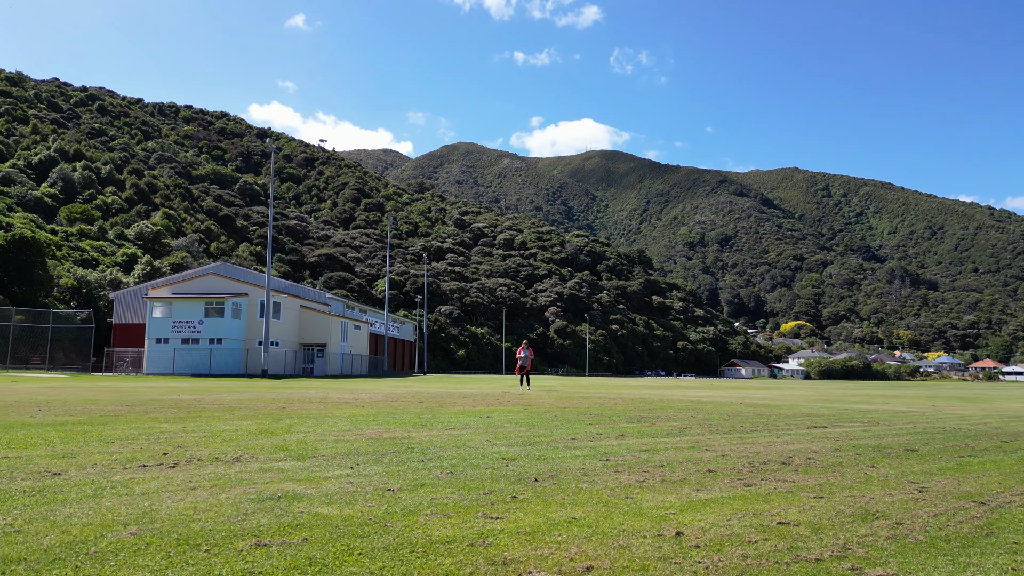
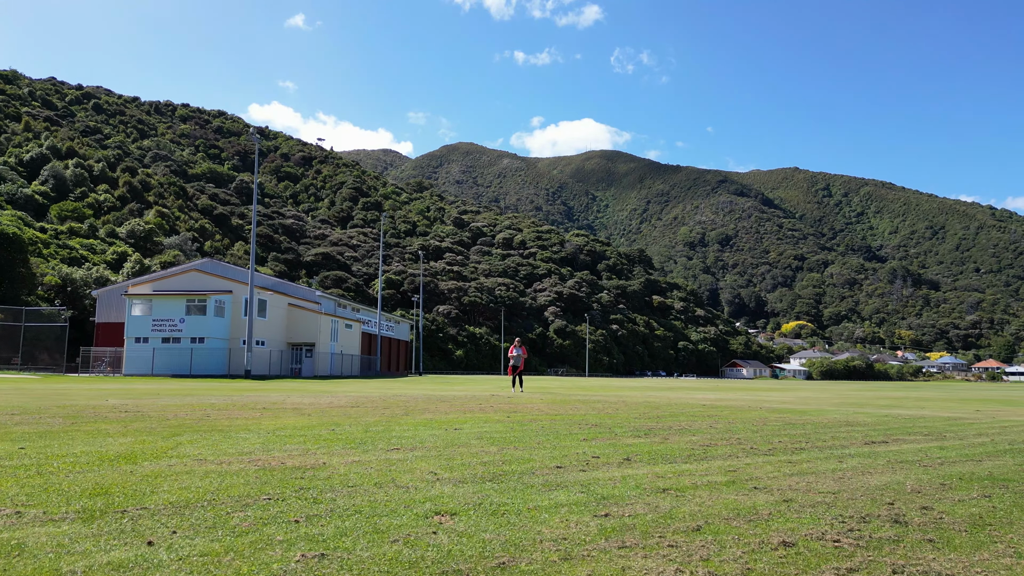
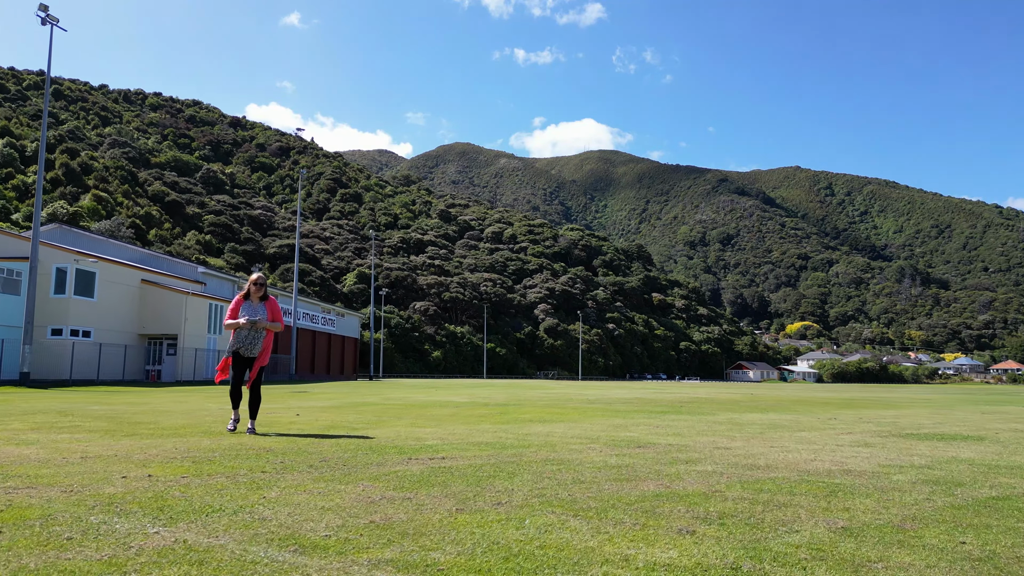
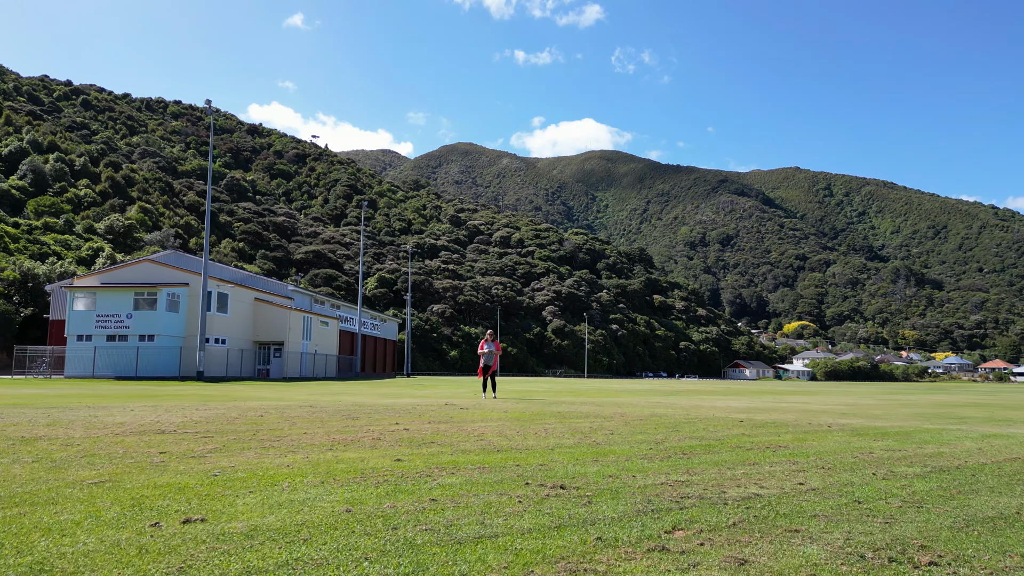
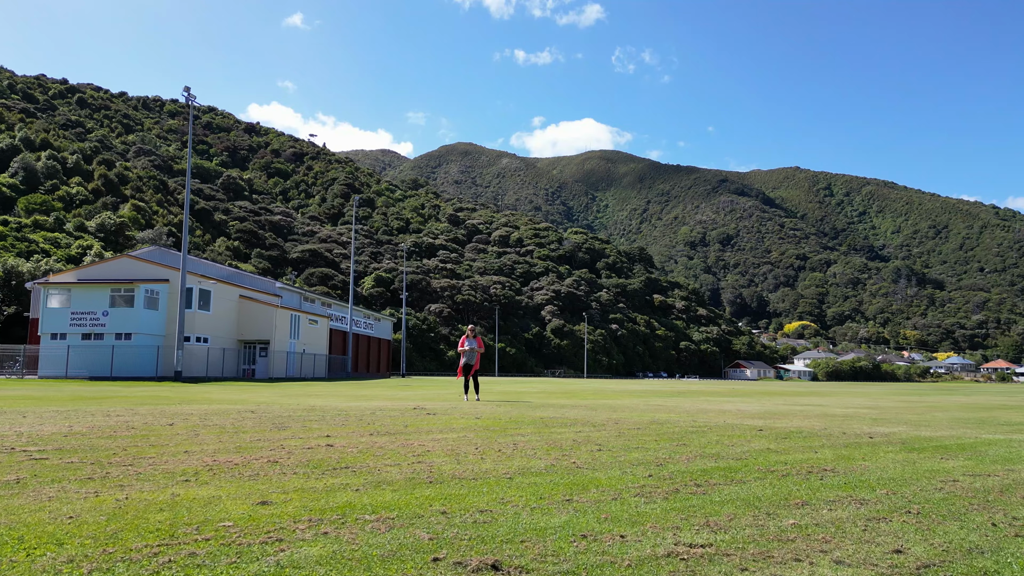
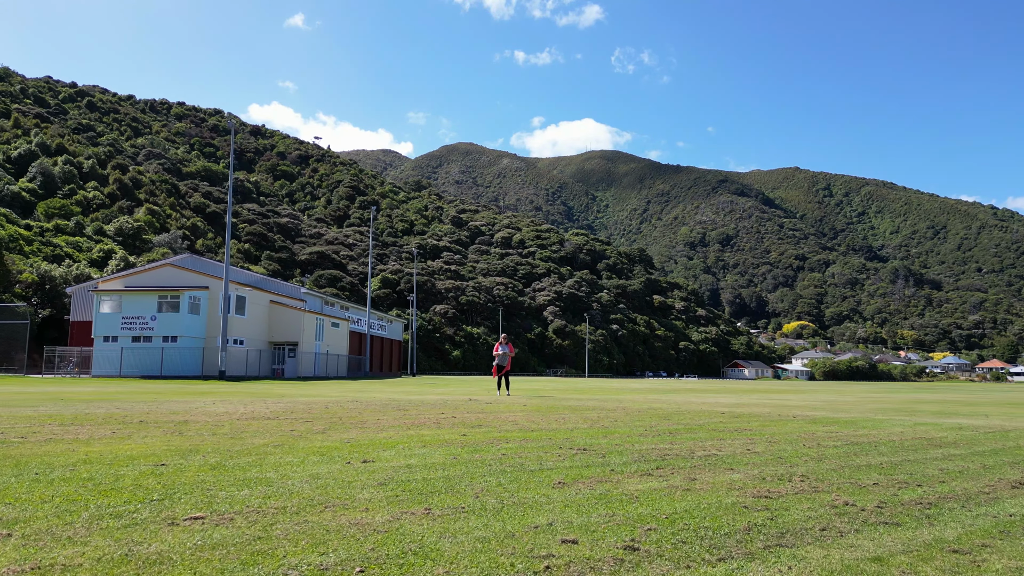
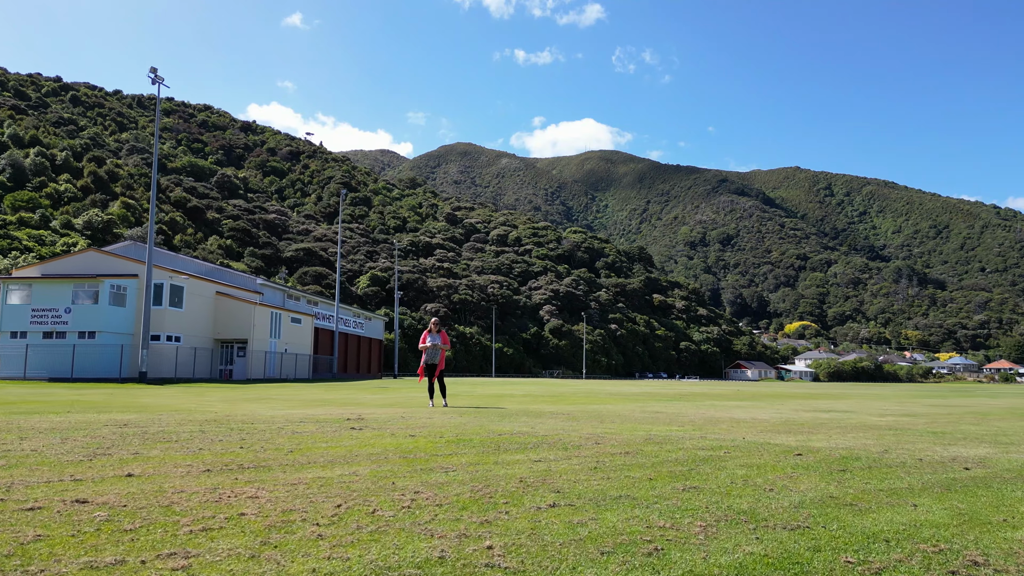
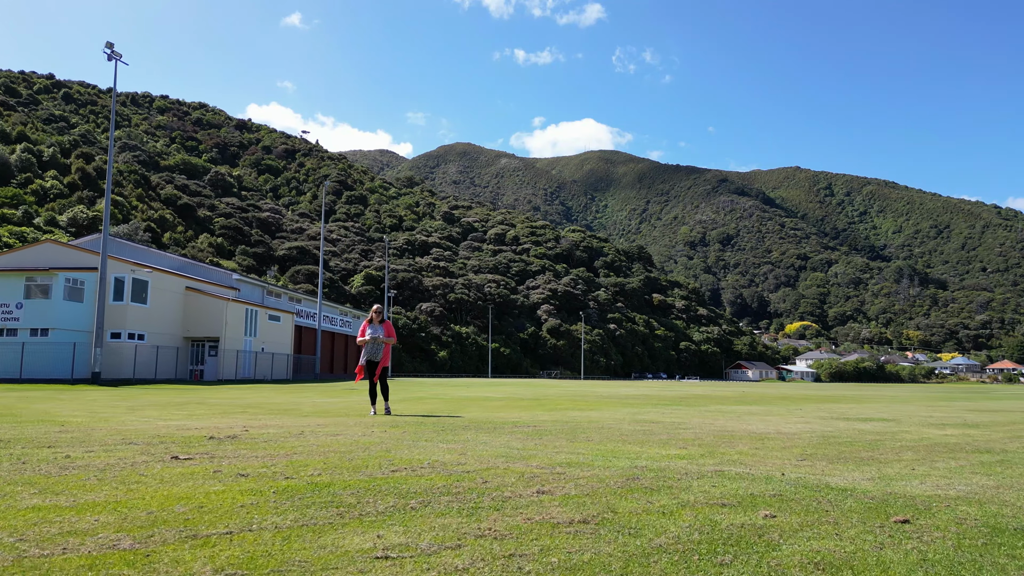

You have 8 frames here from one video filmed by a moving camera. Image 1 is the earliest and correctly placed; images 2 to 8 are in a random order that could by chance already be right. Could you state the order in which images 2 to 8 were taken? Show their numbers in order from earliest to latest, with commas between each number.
2, 6, 4, 5, 7, 8, 3
